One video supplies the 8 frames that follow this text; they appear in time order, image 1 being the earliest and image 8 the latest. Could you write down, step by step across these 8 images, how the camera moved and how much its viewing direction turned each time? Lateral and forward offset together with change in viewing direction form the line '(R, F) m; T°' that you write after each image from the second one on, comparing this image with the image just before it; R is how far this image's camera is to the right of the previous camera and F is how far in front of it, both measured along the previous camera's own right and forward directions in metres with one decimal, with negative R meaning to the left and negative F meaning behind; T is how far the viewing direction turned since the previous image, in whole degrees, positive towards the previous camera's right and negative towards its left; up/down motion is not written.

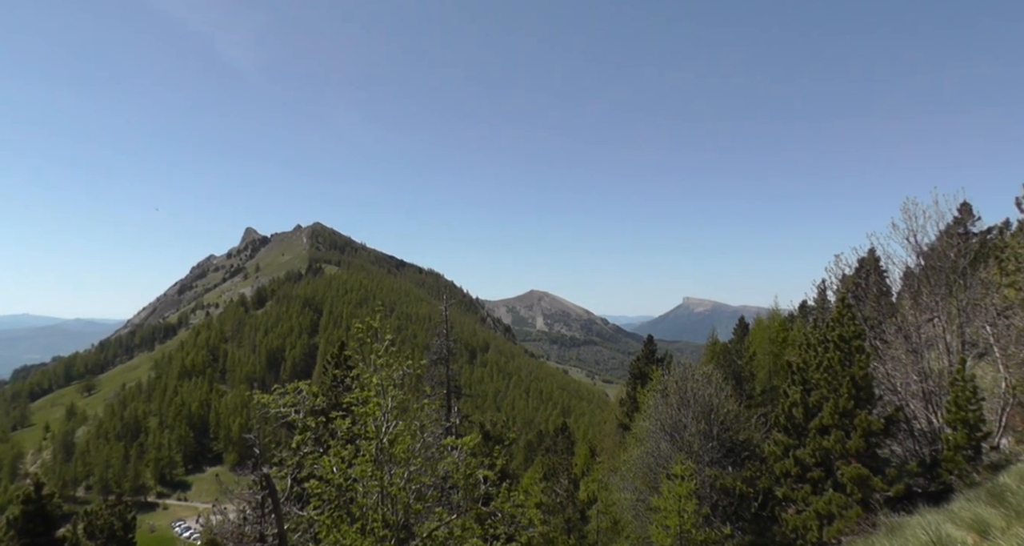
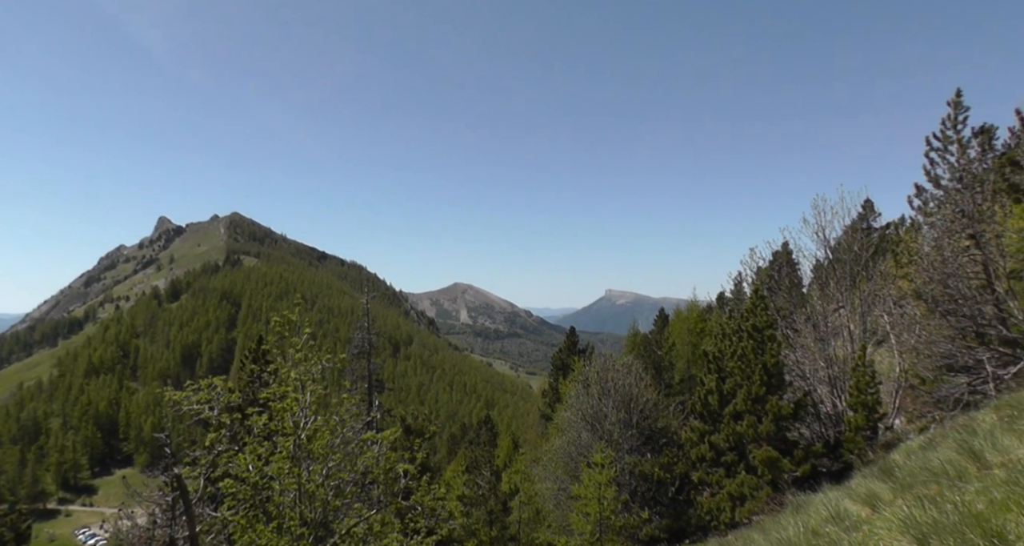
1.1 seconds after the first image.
(+0.4, +0.1) m; +6°
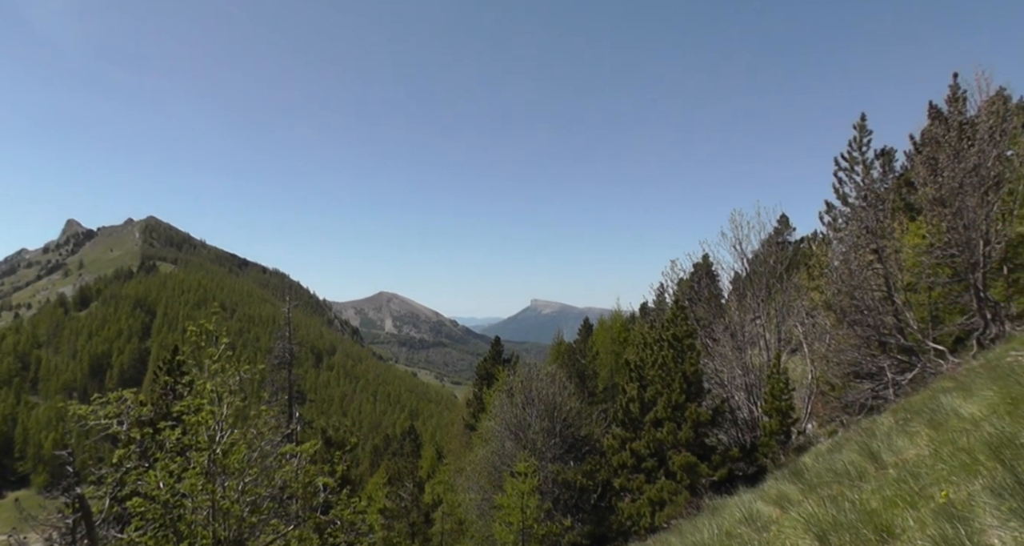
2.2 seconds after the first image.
(+0.4, -0.1) m; +6°
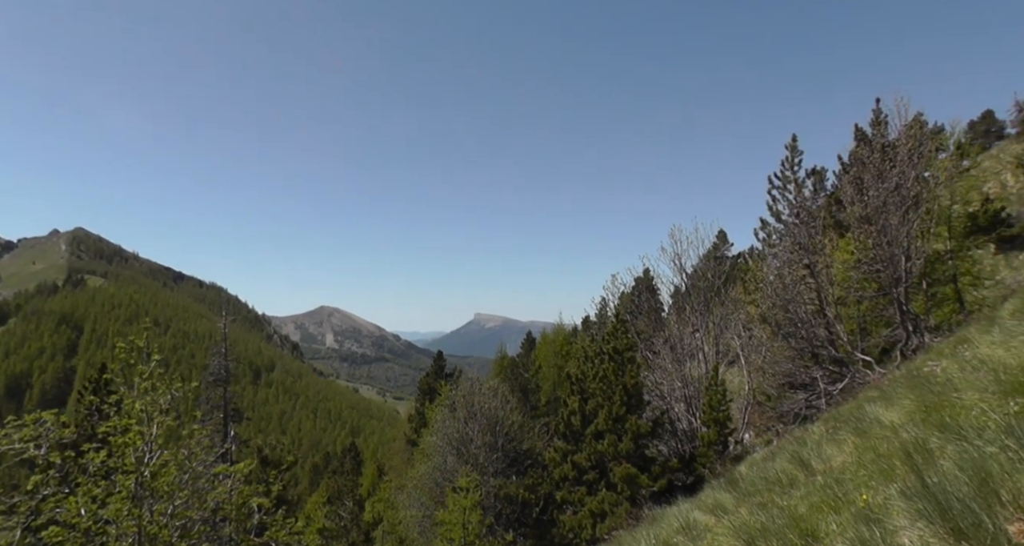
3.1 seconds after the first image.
(+0.3, -0.2) m; +5°
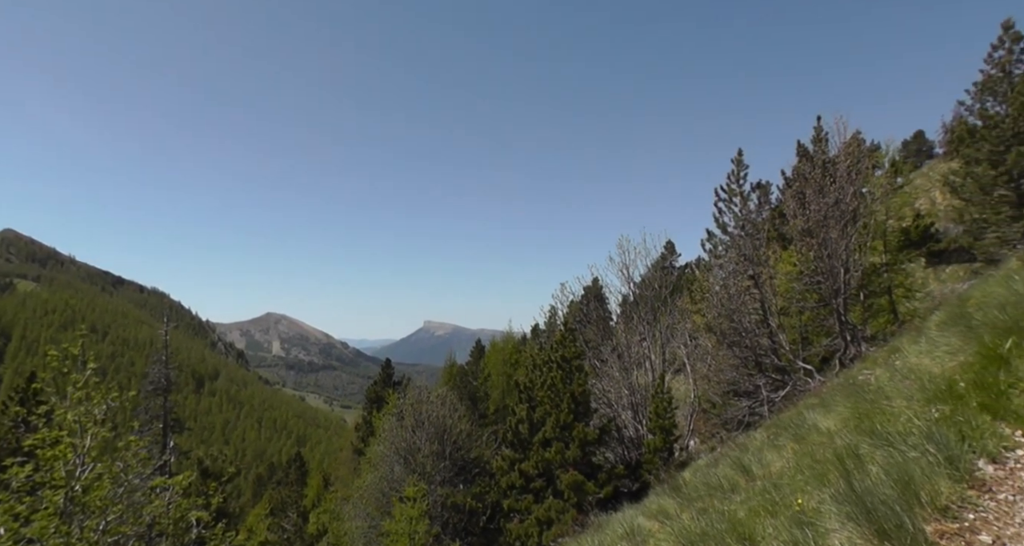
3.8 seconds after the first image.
(+0.2, -0.2) m; +4°
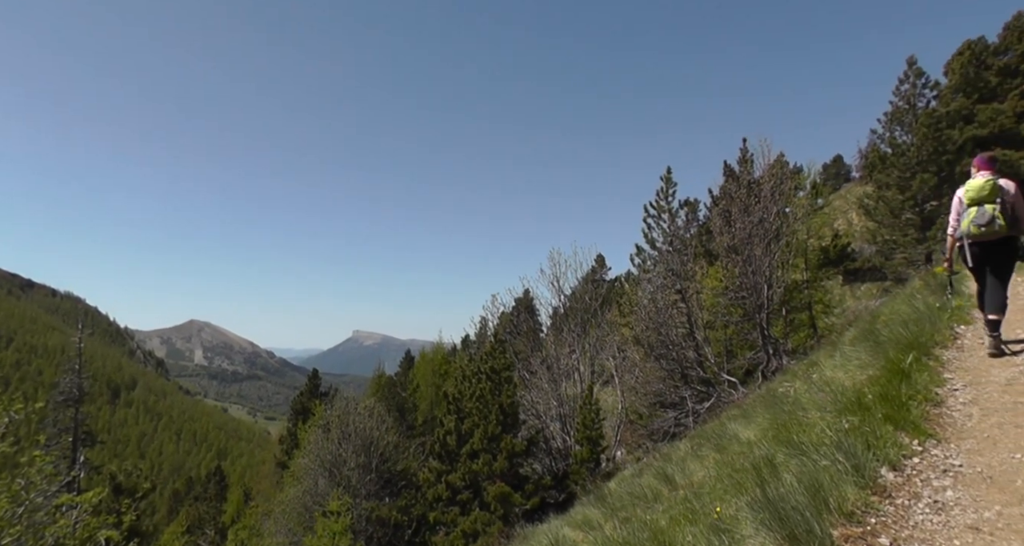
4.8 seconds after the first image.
(+0.3, -0.3) m; +5°
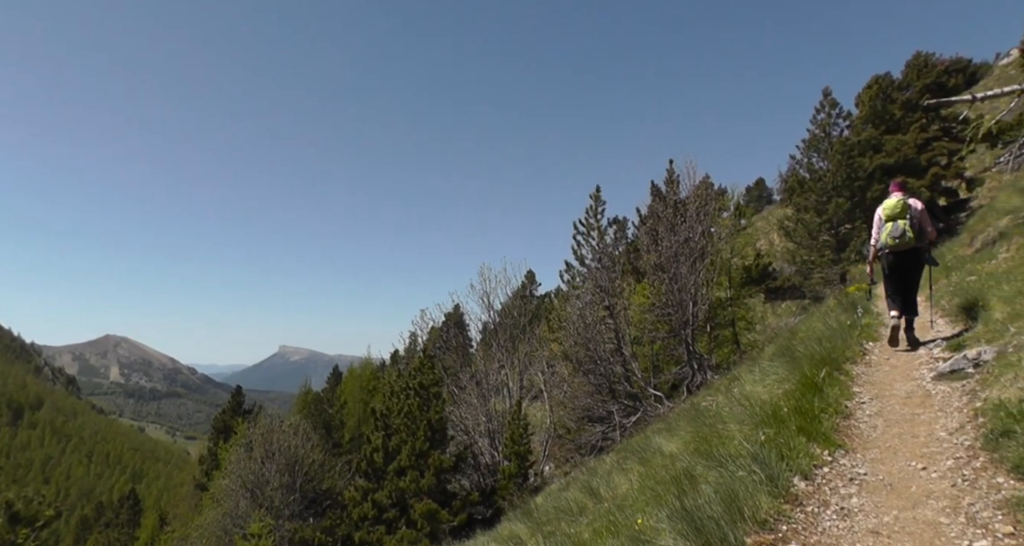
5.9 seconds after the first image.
(+0.3, -0.5) m; +6°
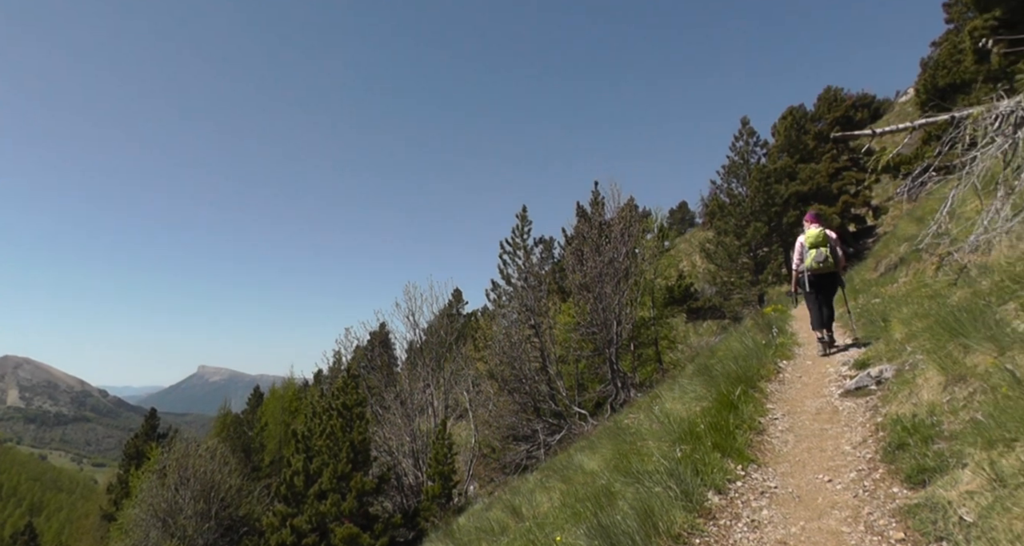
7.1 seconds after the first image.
(+0.4, -0.7) m; +6°
